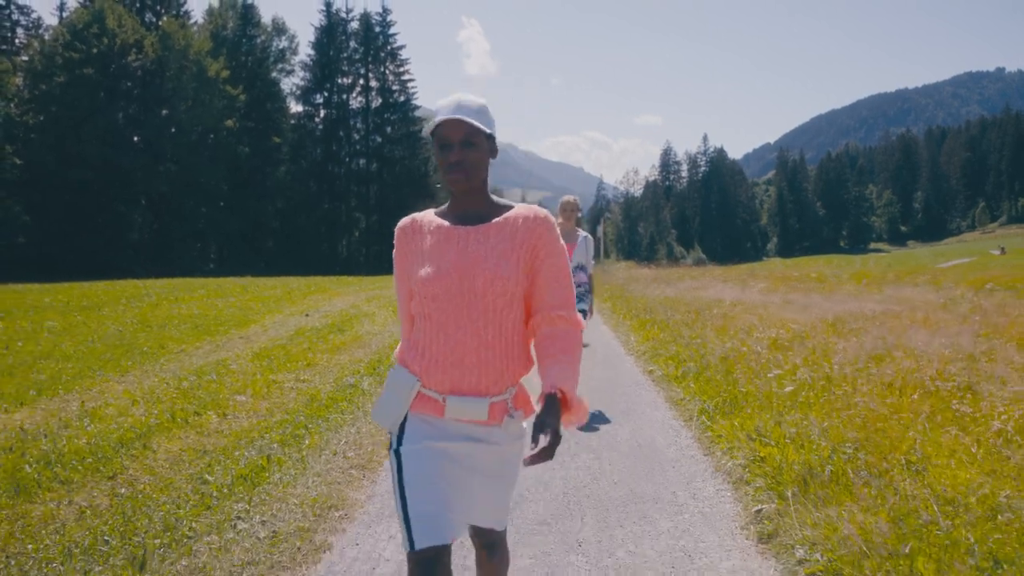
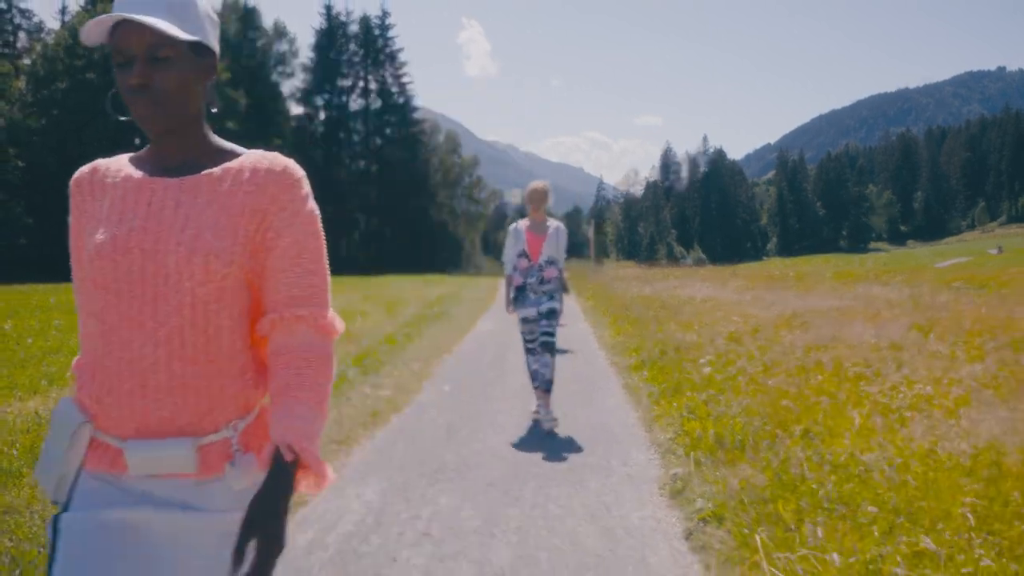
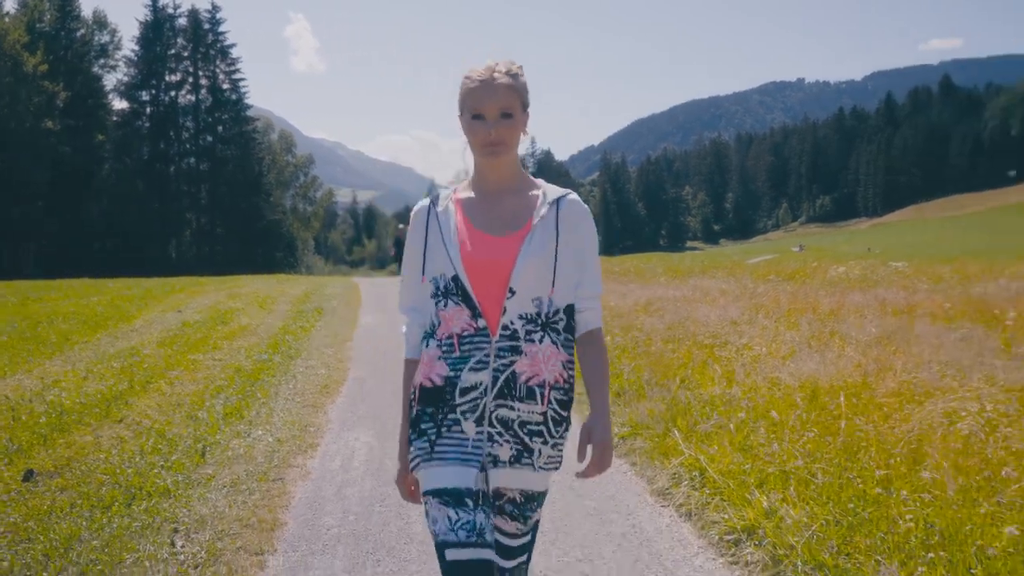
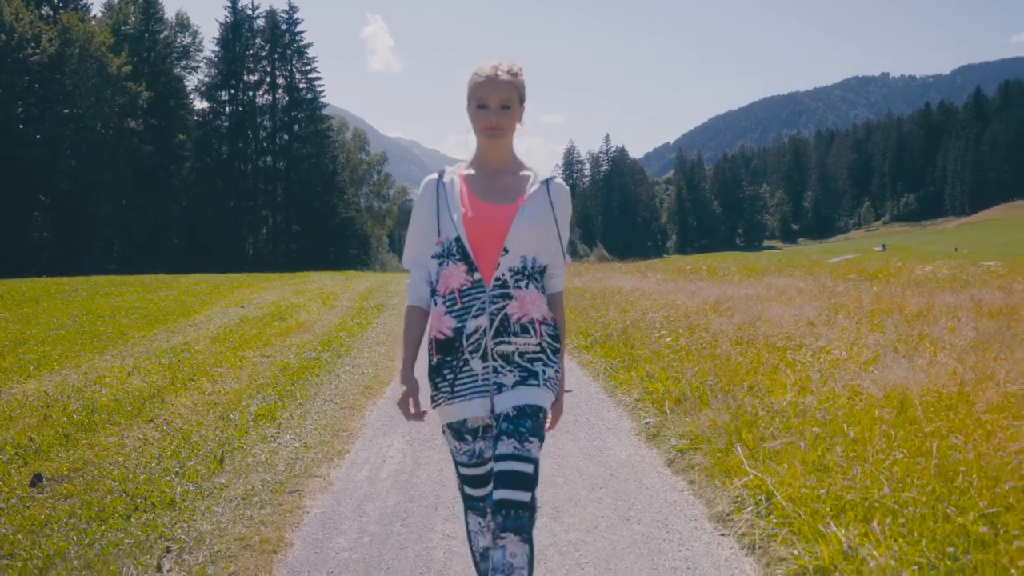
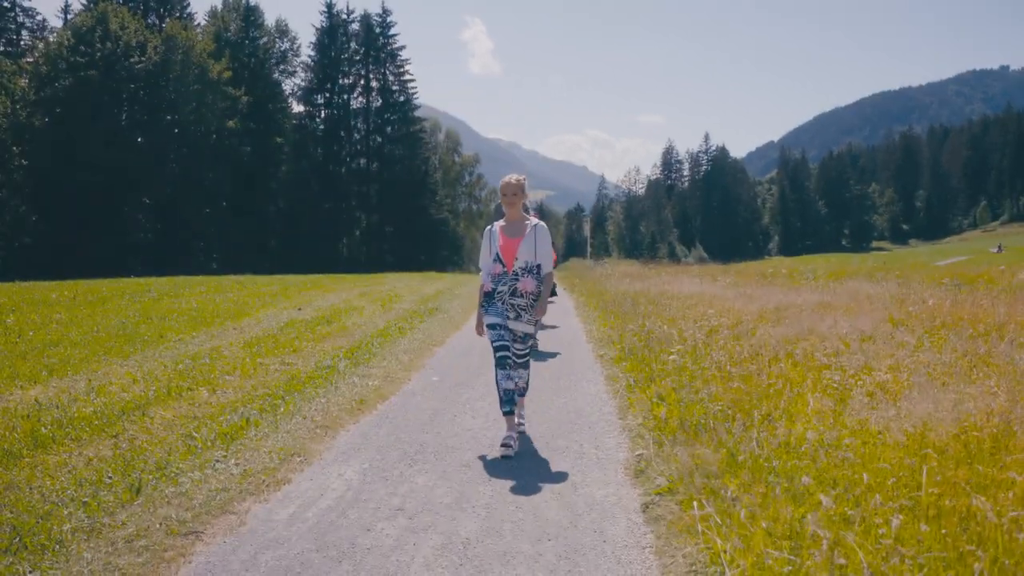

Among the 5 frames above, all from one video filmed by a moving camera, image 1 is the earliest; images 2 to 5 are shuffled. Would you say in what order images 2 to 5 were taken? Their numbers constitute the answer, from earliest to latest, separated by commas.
2, 5, 4, 3
